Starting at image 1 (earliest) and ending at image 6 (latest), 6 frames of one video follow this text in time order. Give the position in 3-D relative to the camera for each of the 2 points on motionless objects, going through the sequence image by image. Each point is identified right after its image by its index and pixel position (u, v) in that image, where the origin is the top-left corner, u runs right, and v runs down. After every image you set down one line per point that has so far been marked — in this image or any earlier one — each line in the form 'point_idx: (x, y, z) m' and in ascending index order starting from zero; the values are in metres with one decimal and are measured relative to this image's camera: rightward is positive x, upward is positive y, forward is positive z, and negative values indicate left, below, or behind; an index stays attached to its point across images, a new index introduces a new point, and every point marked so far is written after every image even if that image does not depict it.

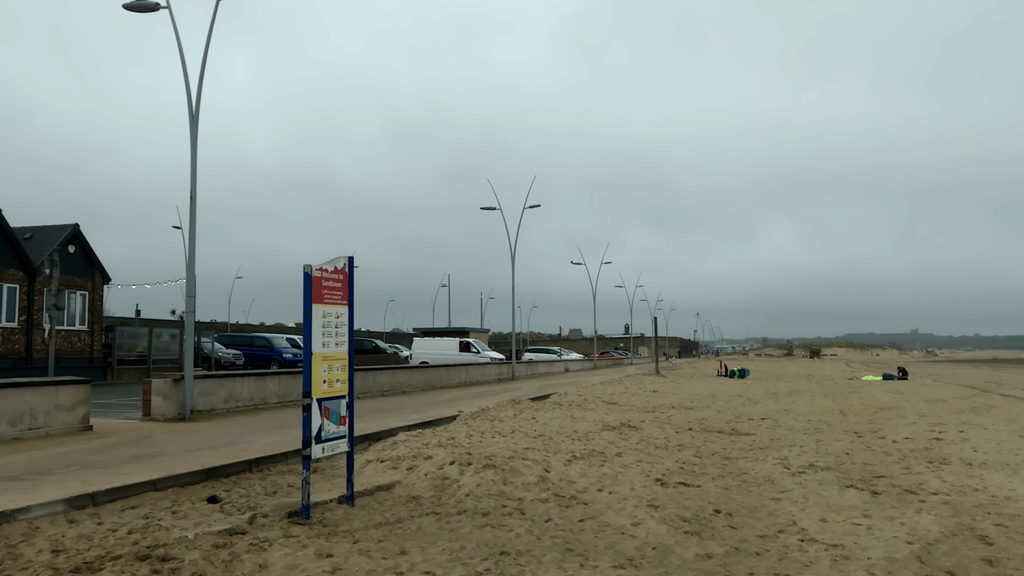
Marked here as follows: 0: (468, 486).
0: (-0.4, -1.8, +8.0) m
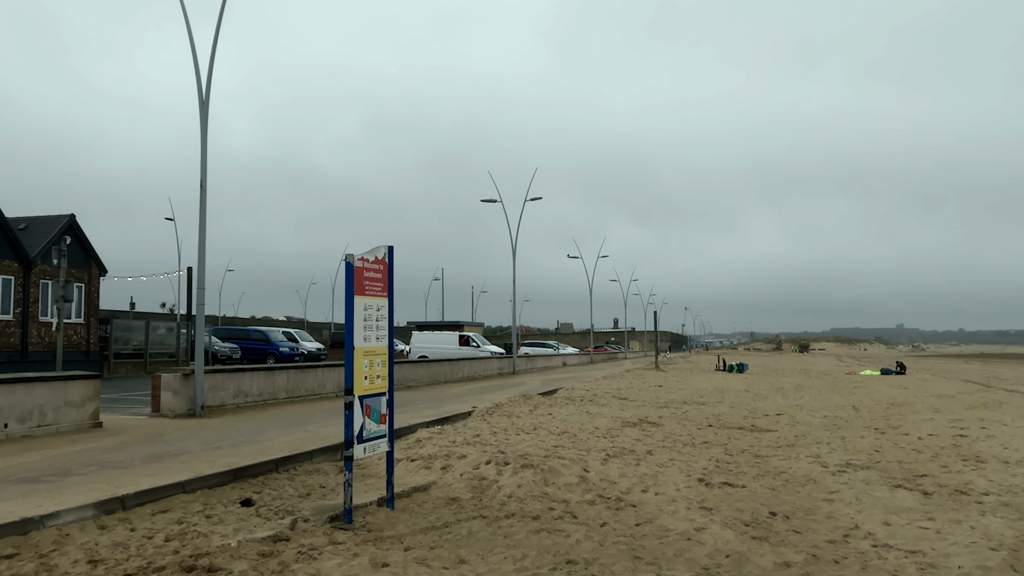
0: (0.0, -1.8, +7.7) m
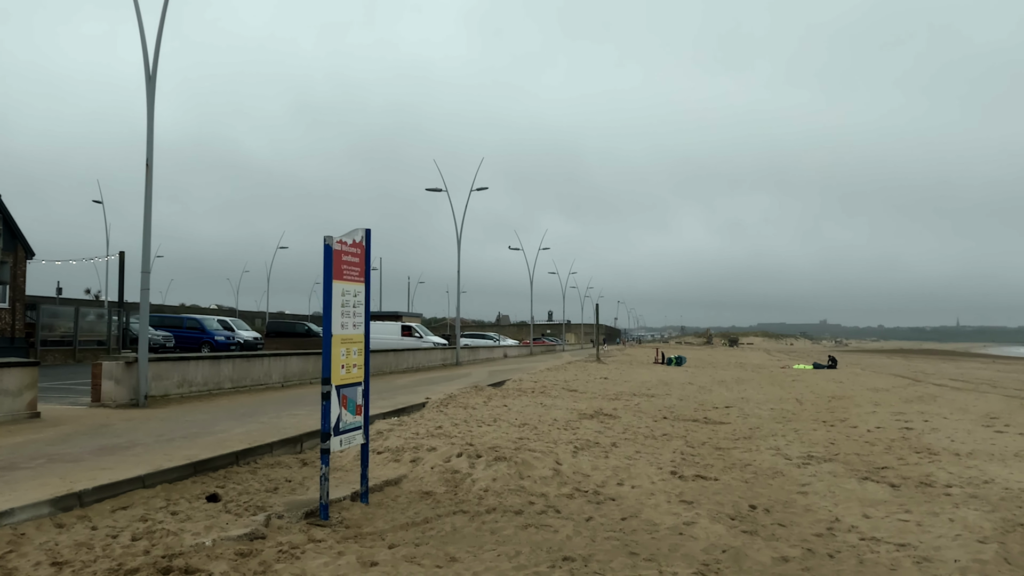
0: (-0.2, -1.6, +7.4) m
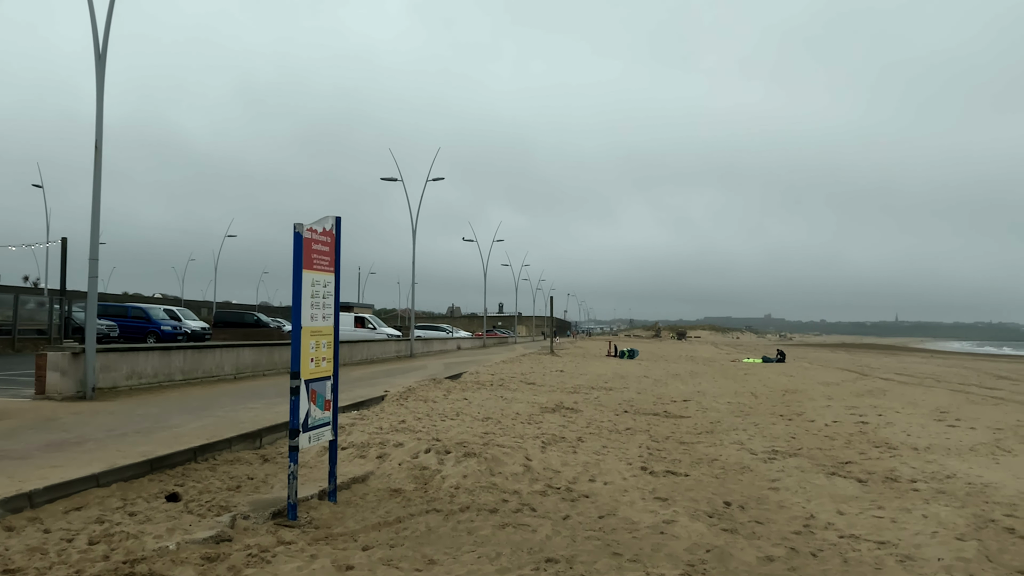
0: (-0.5, -1.6, +7.2) m
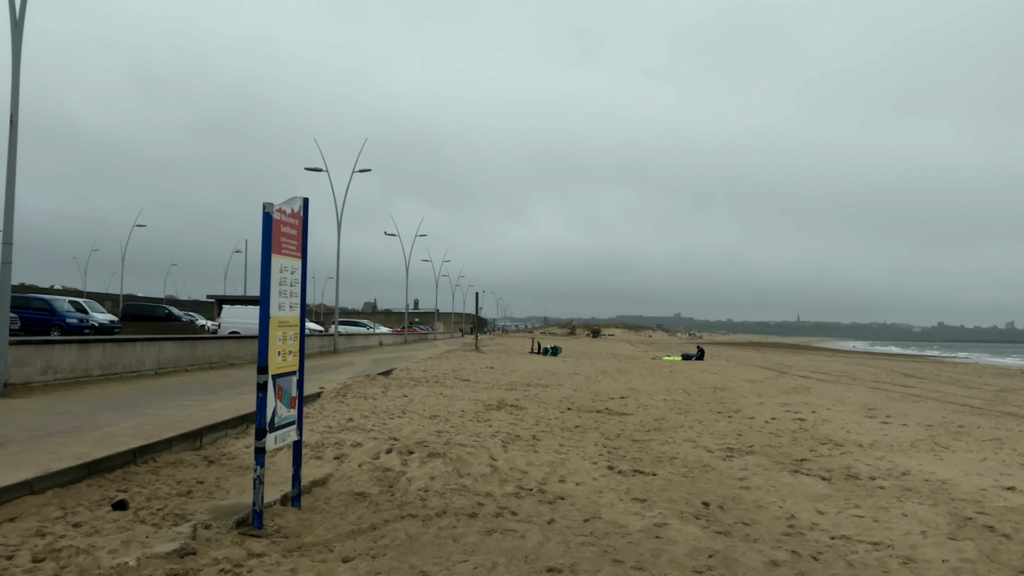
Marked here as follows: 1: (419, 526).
0: (-0.7, -1.5, +6.8) m
1: (-0.6, -1.5, +5.5) m
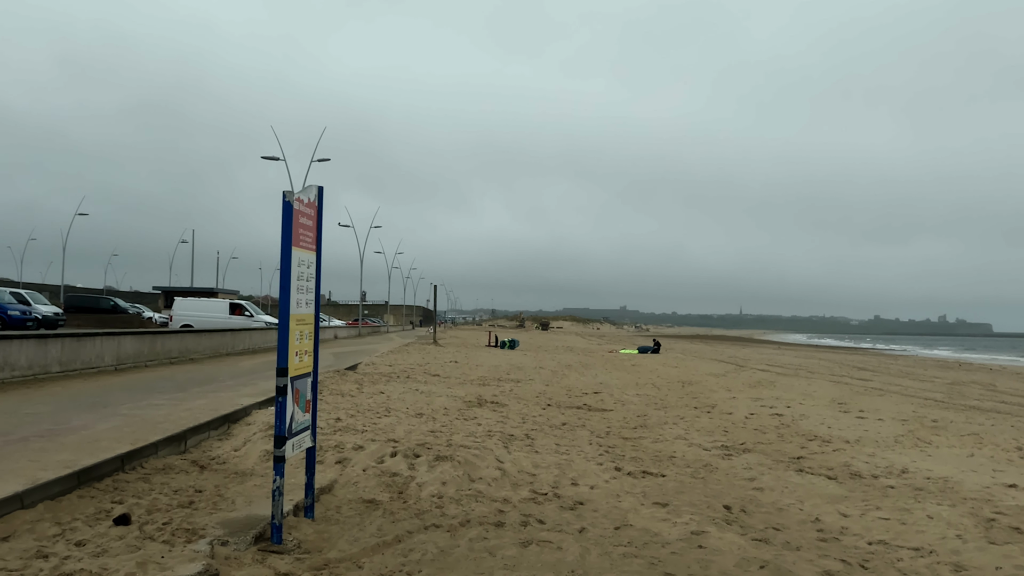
0: (-0.6, -1.5, +6.4) m
1: (-0.4, -1.5, +5.2) m
